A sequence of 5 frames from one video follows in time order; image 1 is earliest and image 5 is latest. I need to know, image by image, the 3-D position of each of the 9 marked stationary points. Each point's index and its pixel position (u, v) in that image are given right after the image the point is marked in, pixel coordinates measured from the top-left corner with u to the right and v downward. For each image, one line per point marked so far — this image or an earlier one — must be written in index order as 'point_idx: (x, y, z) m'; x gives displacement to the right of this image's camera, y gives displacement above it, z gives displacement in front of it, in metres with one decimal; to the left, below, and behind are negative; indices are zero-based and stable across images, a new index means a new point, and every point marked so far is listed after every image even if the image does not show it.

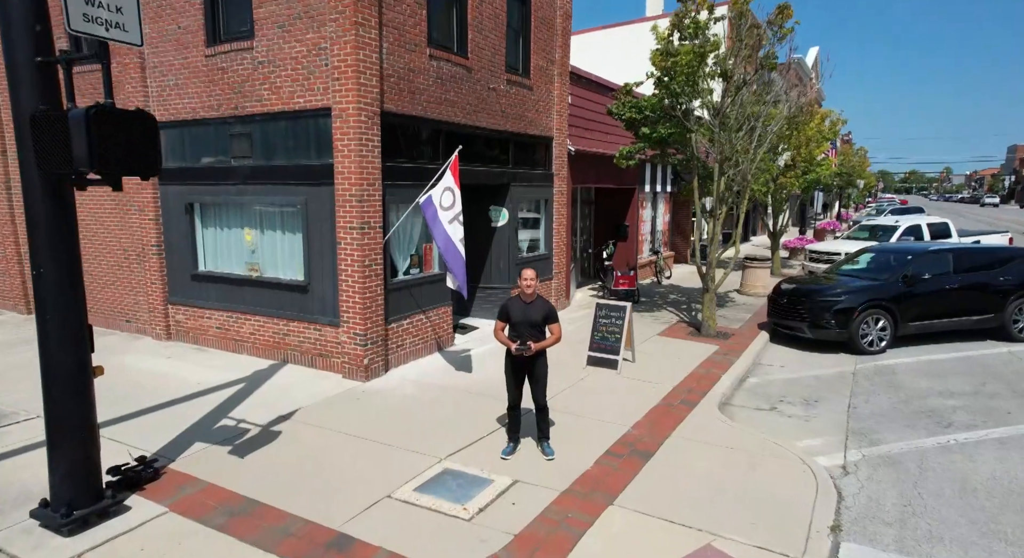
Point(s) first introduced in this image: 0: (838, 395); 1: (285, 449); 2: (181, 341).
0: (+4.0, -1.4, +8.1) m
1: (-2.1, -1.6, +6.1) m
2: (-5.0, -0.9, +9.9) m
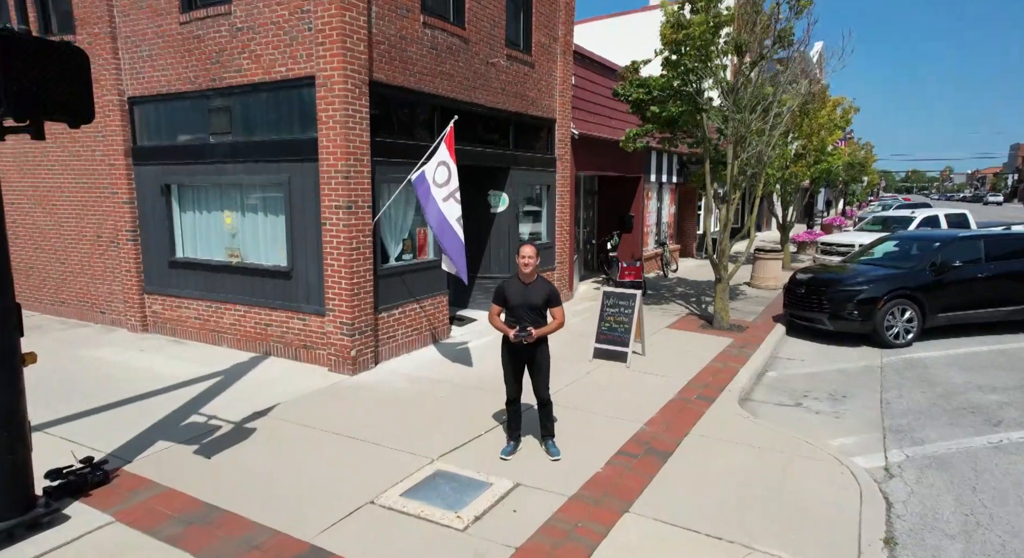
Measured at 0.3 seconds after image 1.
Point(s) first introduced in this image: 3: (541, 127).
0: (+4.0, -1.2, +7.4) m
1: (-2.1, -1.4, +5.5) m
2: (-5.0, -0.8, +9.2) m
3: (+0.5, +2.6, +11.3) m
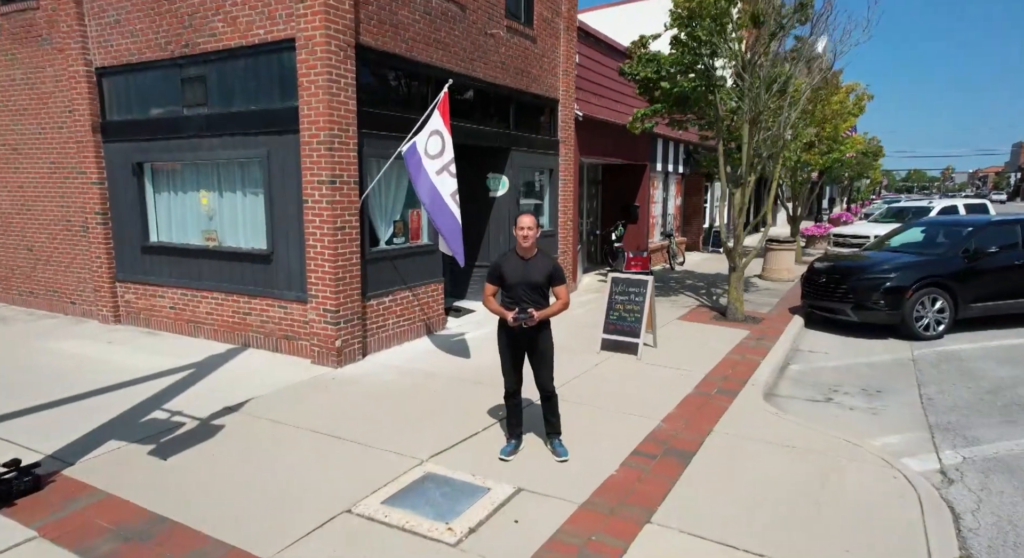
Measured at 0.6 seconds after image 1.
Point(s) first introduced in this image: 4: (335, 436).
0: (+4.0, -1.1, +6.8) m
1: (-2.1, -1.2, +4.8) m
2: (-4.9, -0.6, +8.5) m
3: (+0.5, +2.8, +10.6) m
4: (-1.4, -1.2, +5.1) m
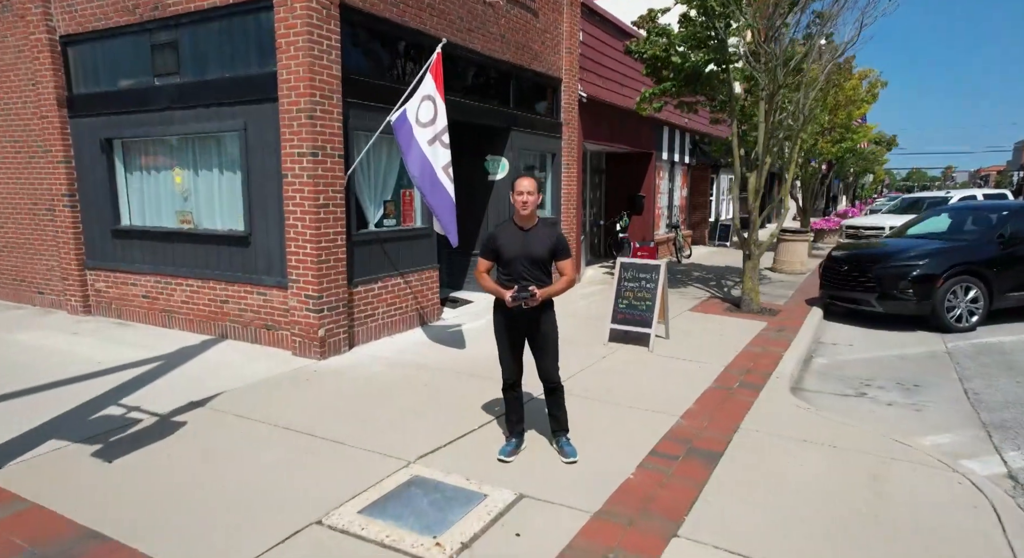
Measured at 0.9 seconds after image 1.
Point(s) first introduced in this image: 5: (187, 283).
0: (+4.0, -0.9, +6.1) m
1: (-2.1, -1.1, +4.2) m
2: (-4.9, -0.4, +7.9) m
3: (+0.5, +2.9, +10.0) m
4: (-1.4, -1.1, +4.5) m
5: (-3.5, 0.0, +7.1) m
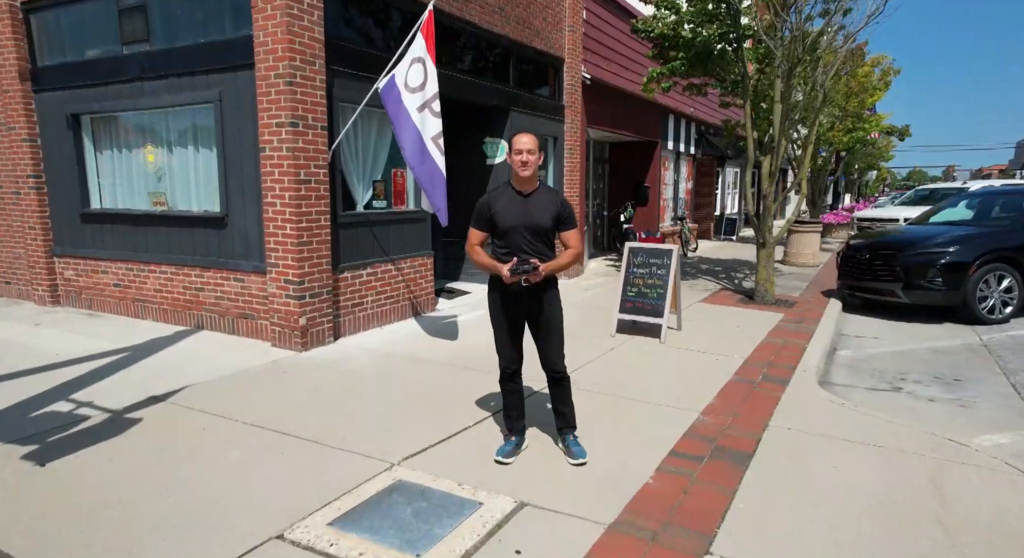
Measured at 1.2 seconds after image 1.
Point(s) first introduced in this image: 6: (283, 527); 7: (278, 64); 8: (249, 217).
0: (+4.0, -0.8, +5.6) m
1: (-2.1, -0.9, +3.6) m
2: (-4.9, -0.3, +7.4) m
3: (+0.5, +3.1, +9.4) m
4: (-1.4, -0.9, +3.9) m
5: (-3.5, +0.1, +6.6) m
6: (-1.0, -1.1, +2.9) m
7: (-1.9, +1.7, +5.3) m
8: (-2.3, +0.5, +5.9) m
